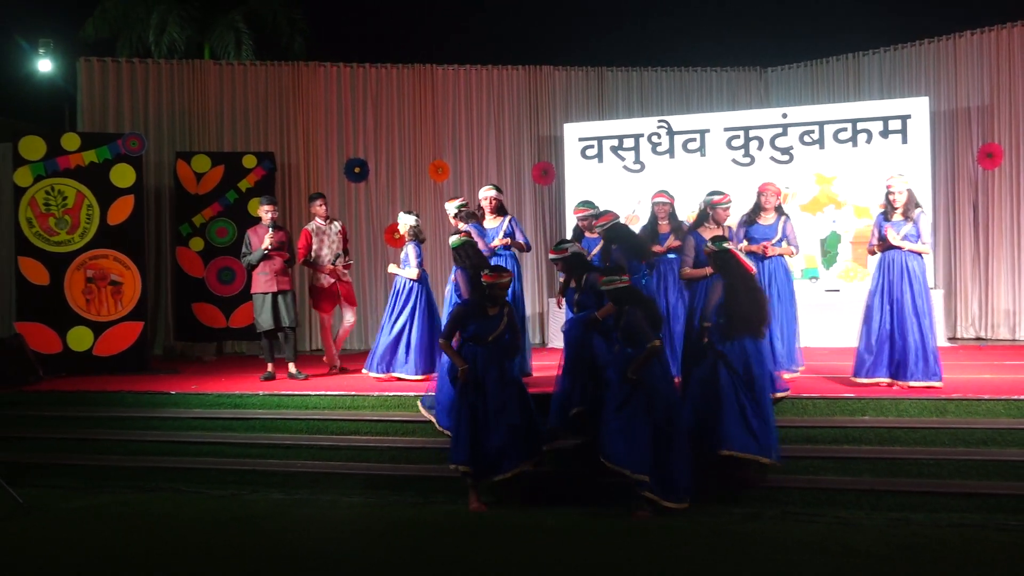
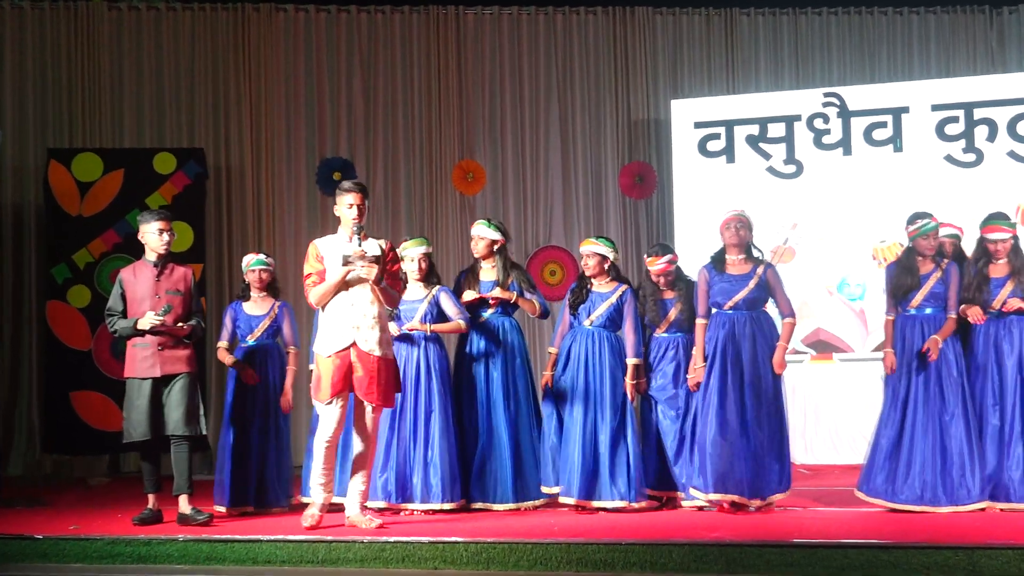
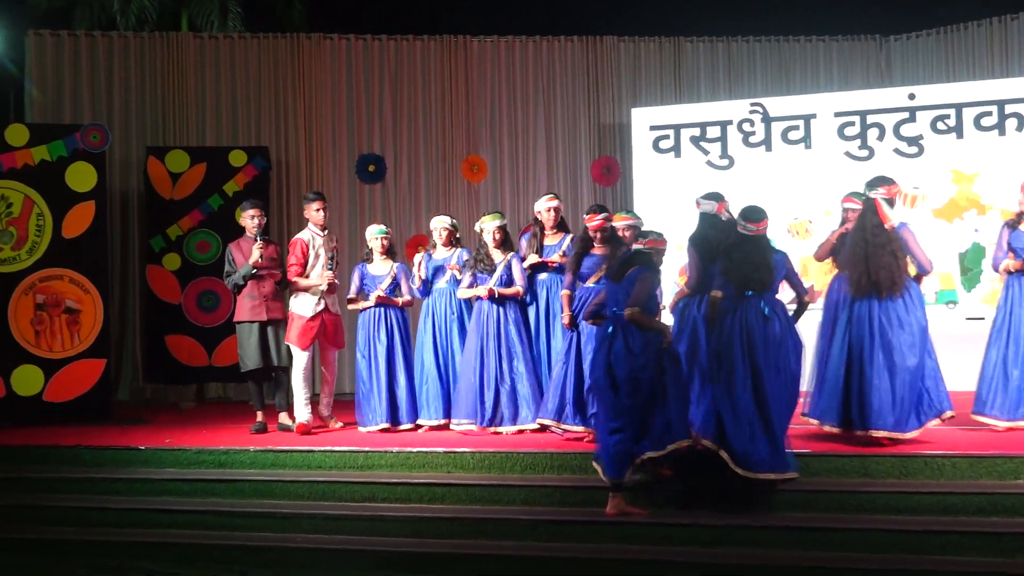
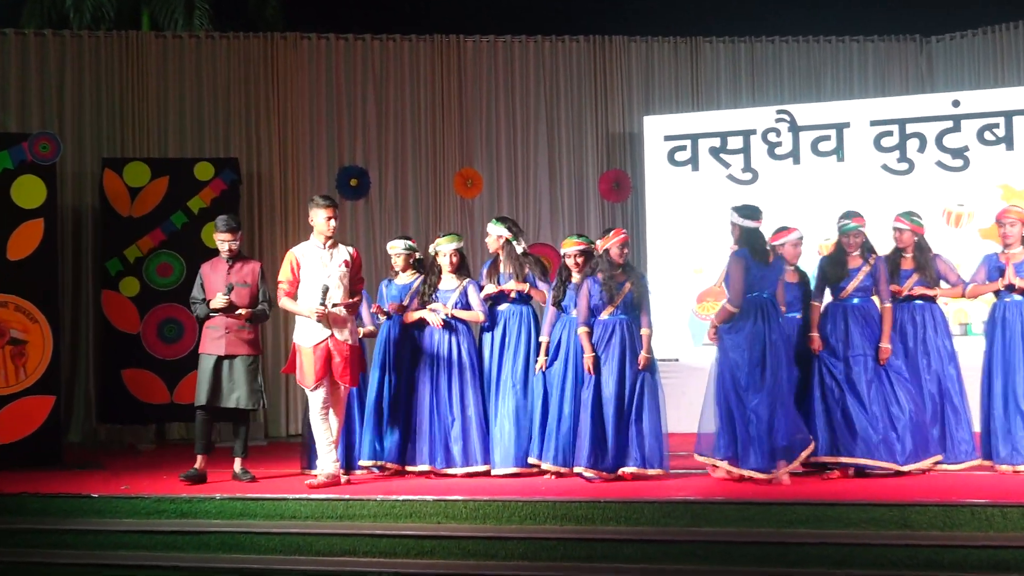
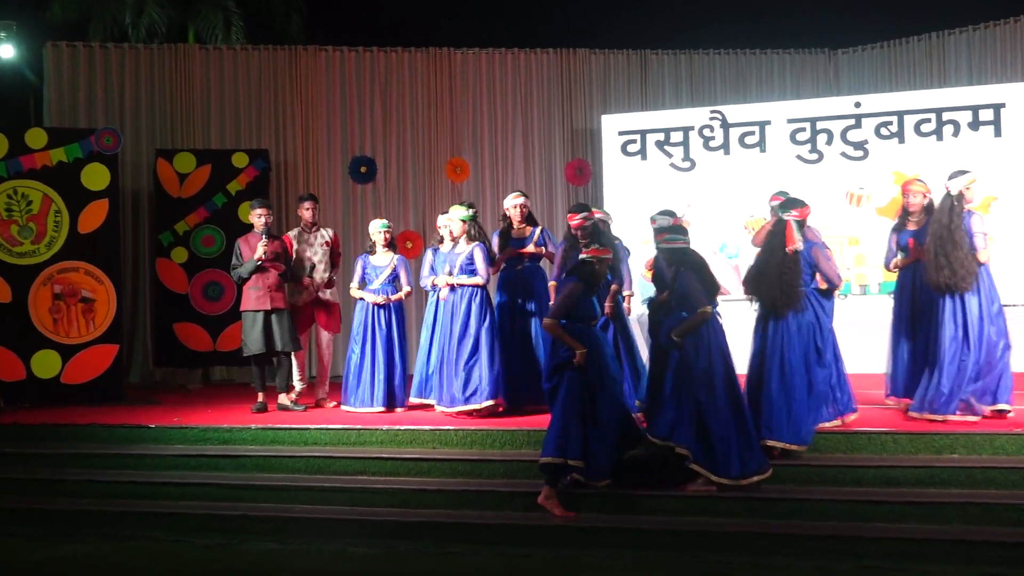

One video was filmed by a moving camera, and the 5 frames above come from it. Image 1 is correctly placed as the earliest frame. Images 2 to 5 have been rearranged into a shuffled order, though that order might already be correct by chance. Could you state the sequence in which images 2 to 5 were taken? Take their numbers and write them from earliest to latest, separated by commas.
5, 3, 4, 2
